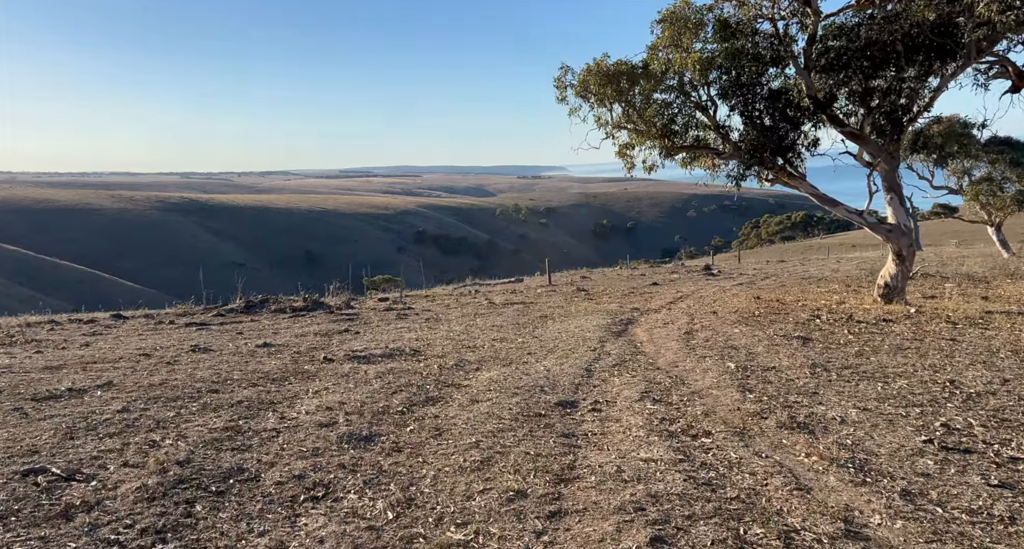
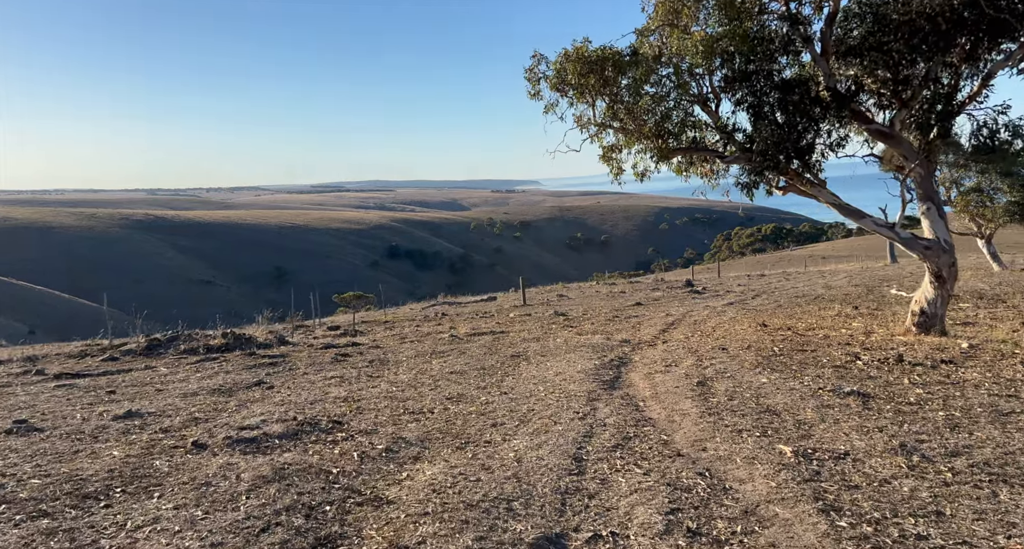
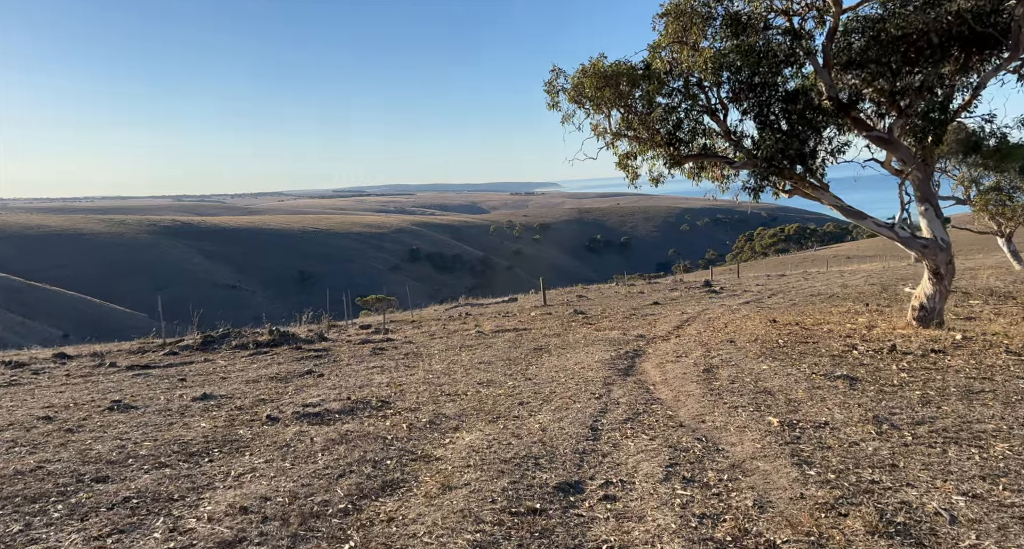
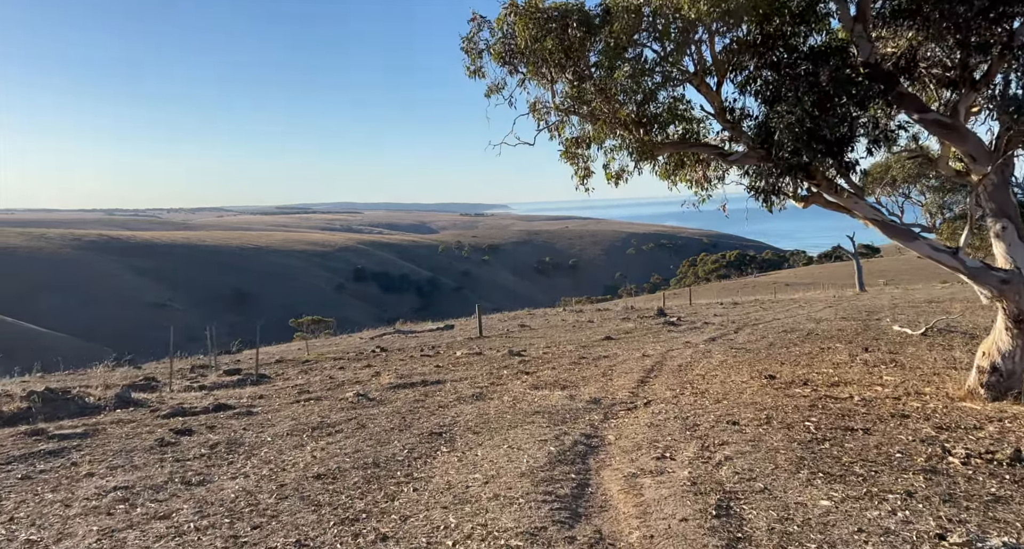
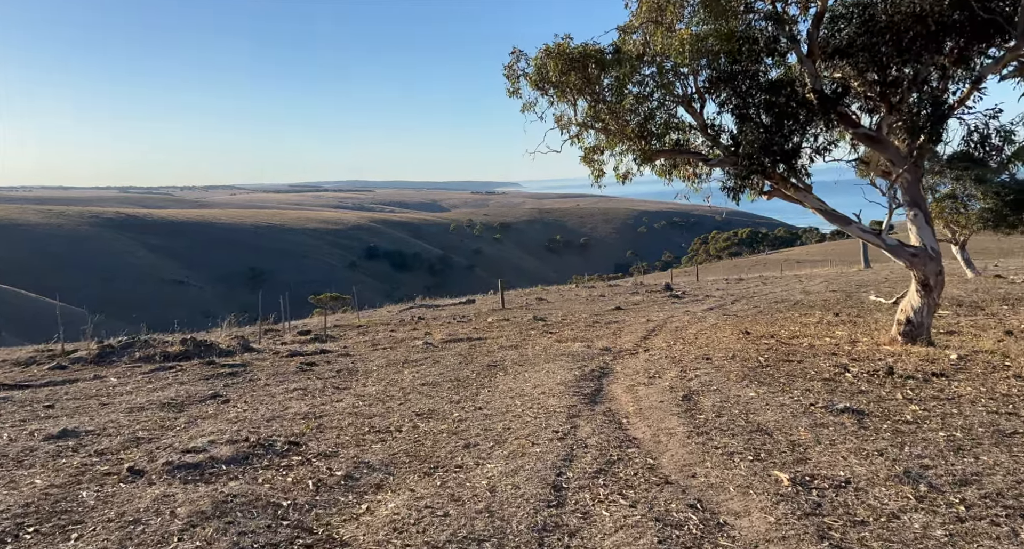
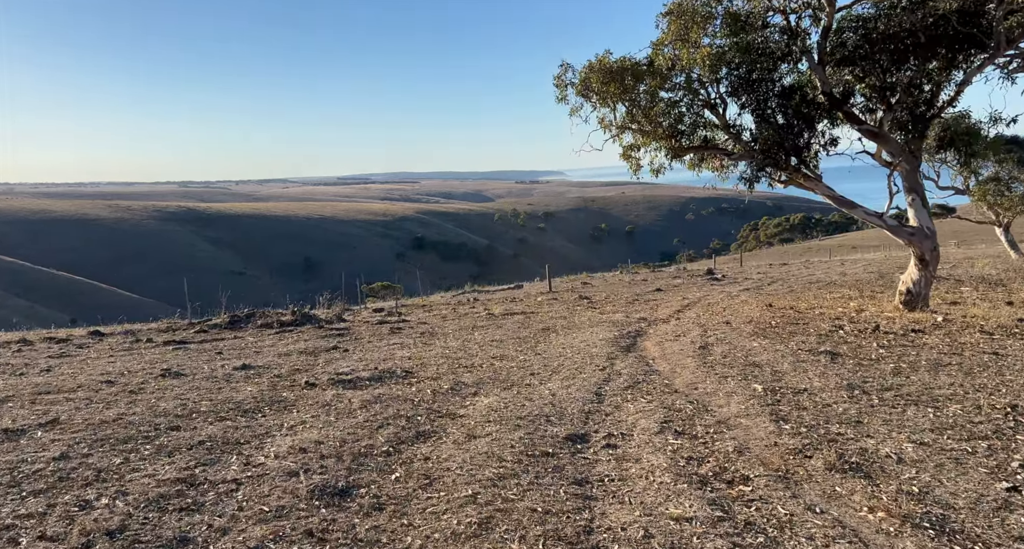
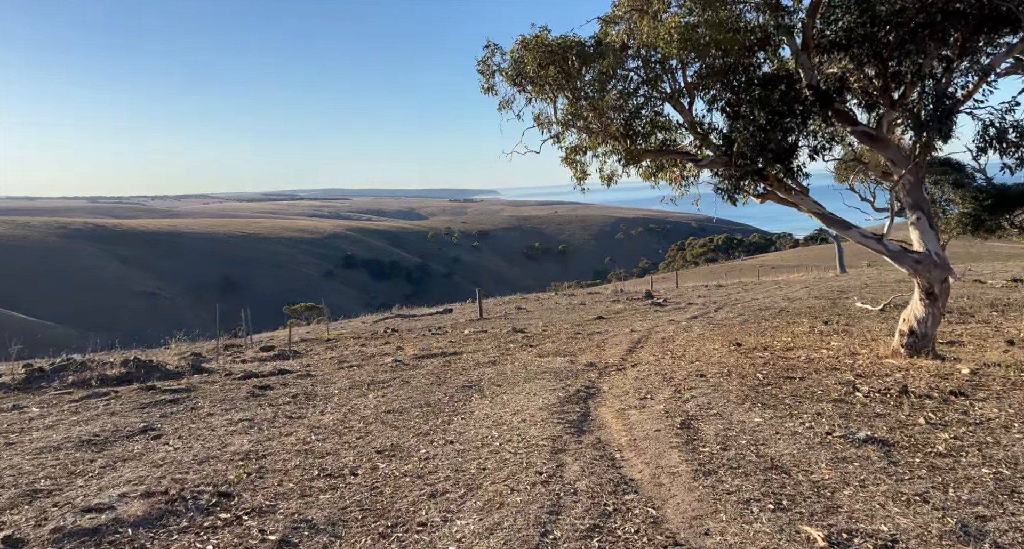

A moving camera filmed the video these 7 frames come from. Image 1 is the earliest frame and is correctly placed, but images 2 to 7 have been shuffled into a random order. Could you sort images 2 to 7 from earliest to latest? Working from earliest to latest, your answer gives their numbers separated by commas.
6, 3, 2, 5, 7, 4
